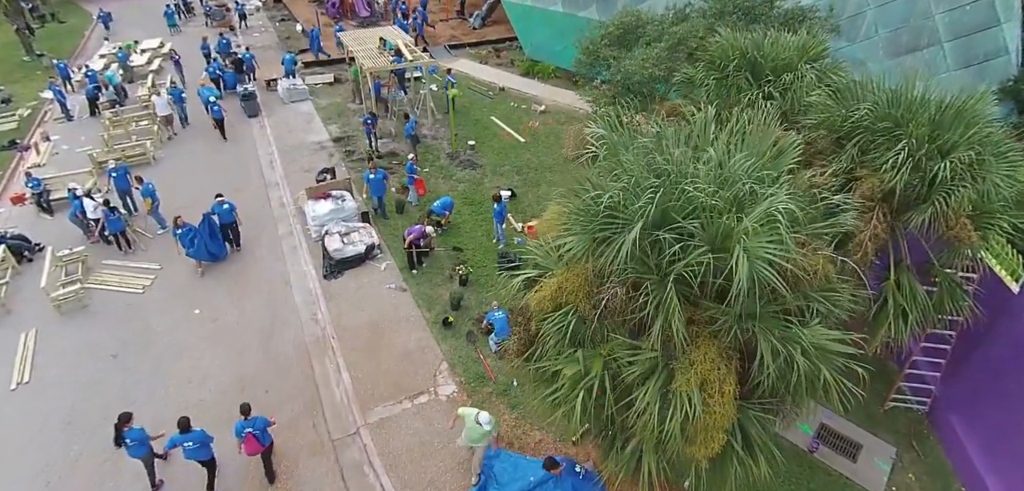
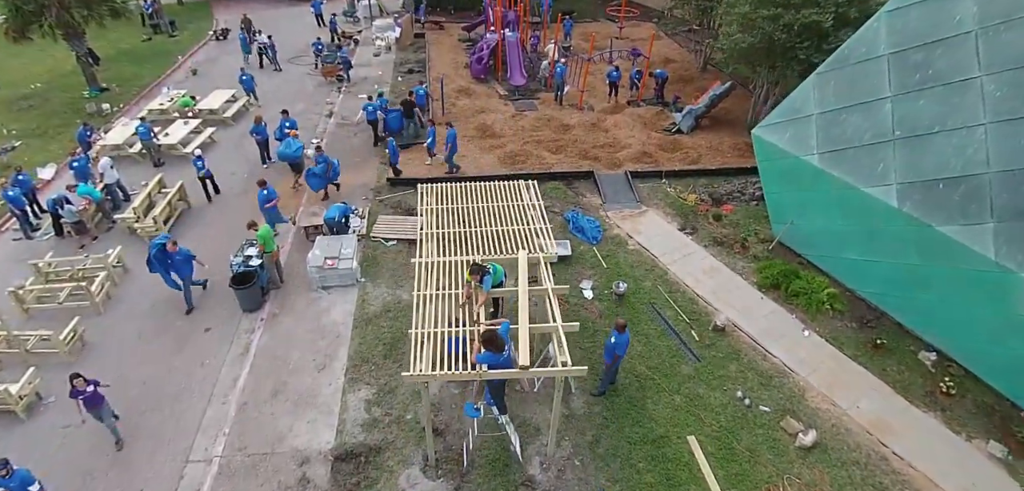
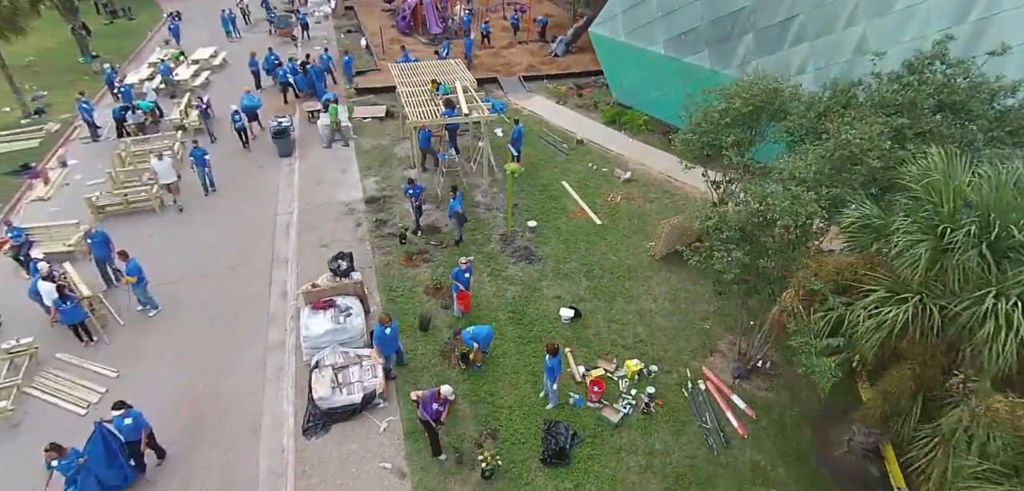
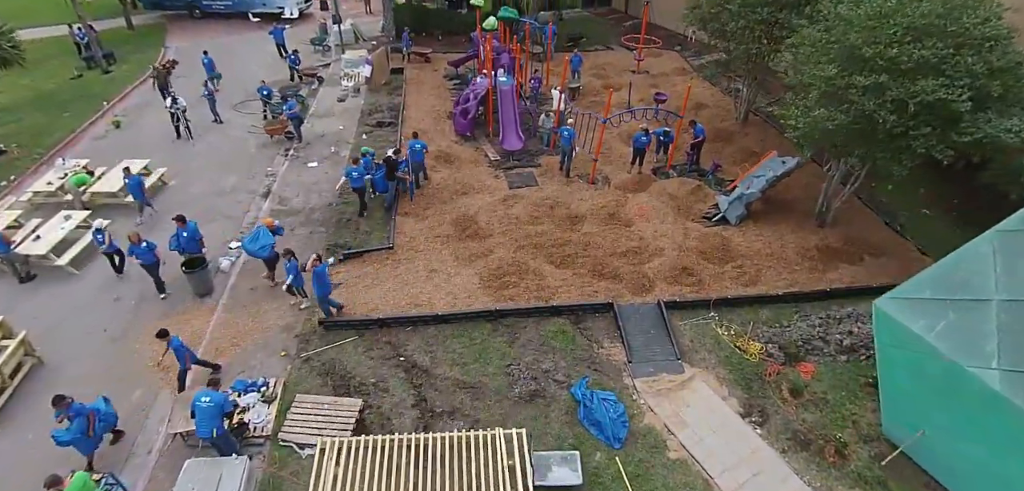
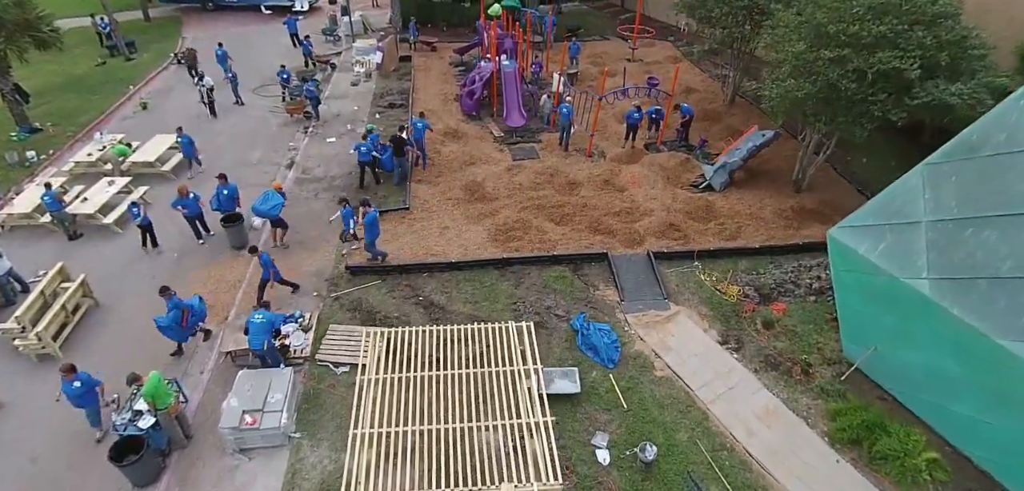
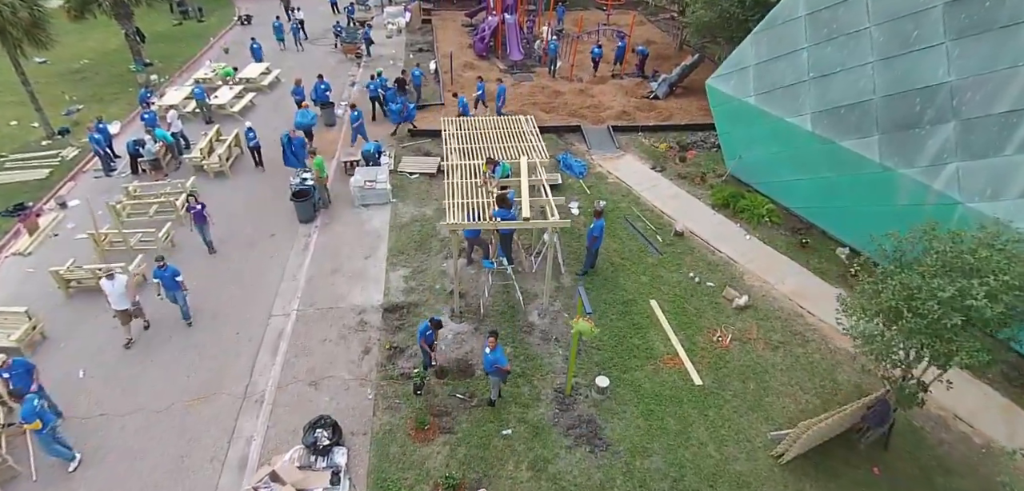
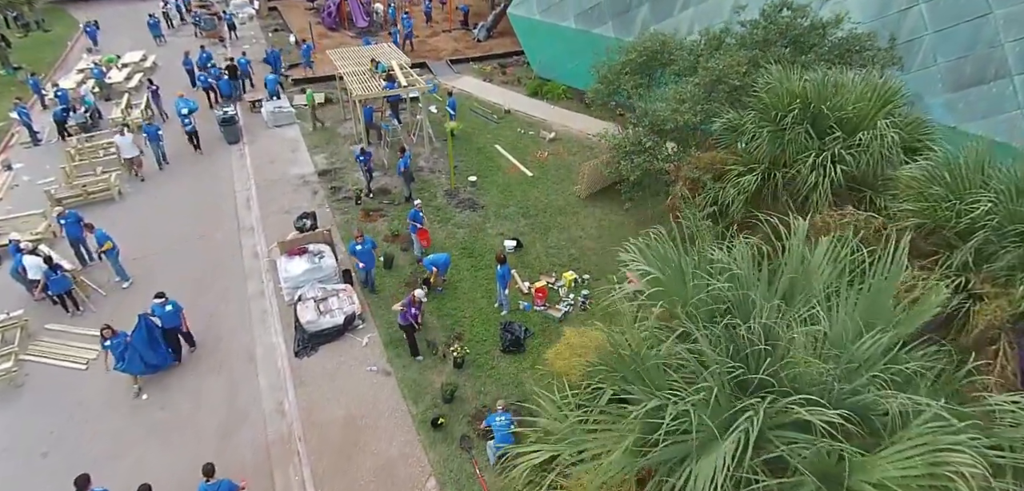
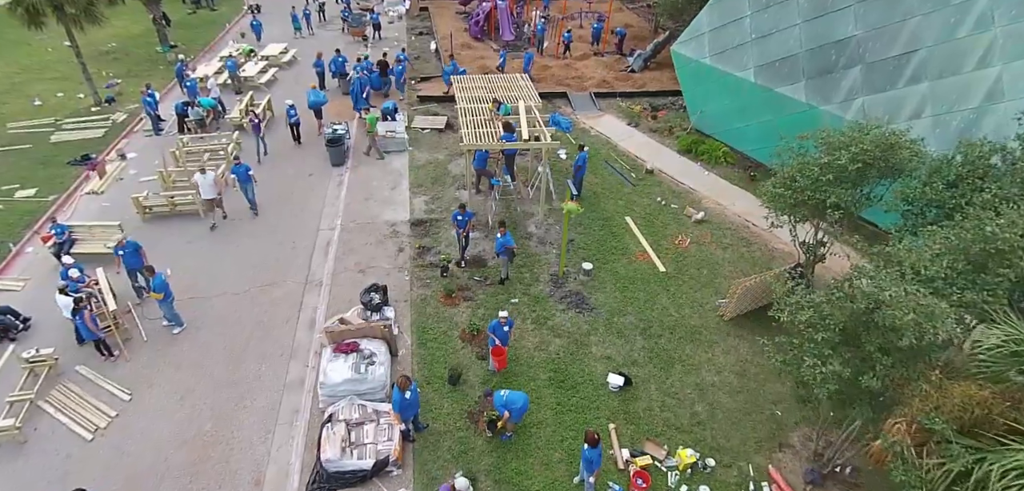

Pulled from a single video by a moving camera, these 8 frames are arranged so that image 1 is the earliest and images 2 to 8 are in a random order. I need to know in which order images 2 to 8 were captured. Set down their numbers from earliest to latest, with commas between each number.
7, 3, 8, 6, 2, 5, 4
